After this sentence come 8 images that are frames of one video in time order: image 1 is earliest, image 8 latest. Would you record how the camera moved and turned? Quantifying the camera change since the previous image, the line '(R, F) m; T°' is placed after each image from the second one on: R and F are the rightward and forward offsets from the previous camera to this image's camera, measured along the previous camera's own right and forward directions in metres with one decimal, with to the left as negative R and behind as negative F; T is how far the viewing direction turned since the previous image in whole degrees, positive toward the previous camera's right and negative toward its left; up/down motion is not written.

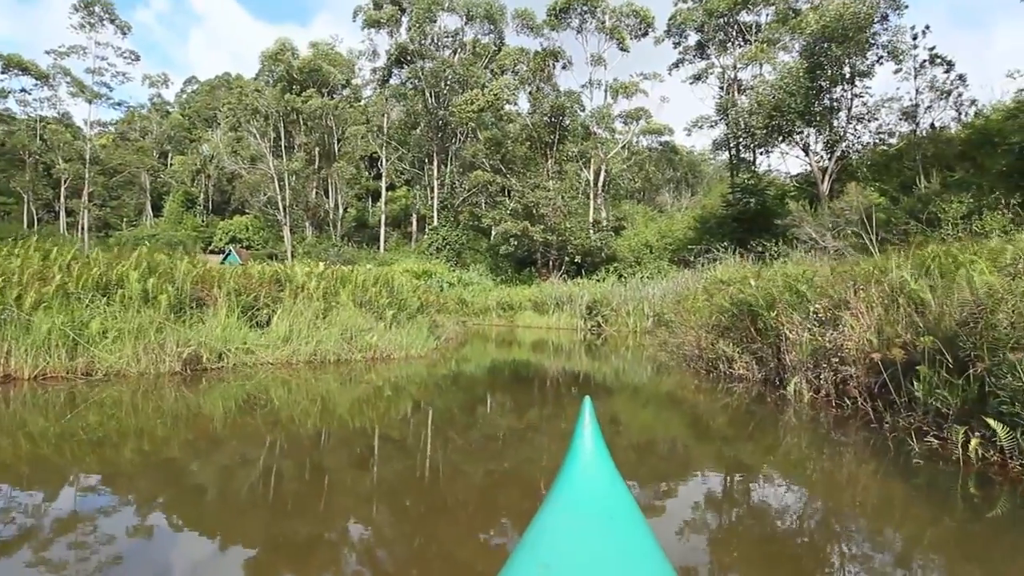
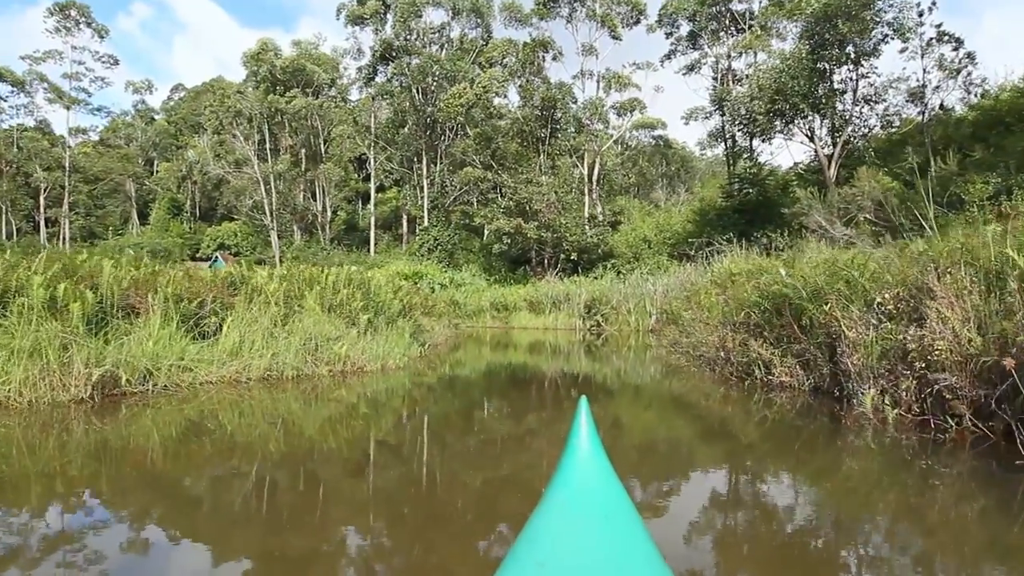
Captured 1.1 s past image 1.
(0.0, +0.5) m; 0°
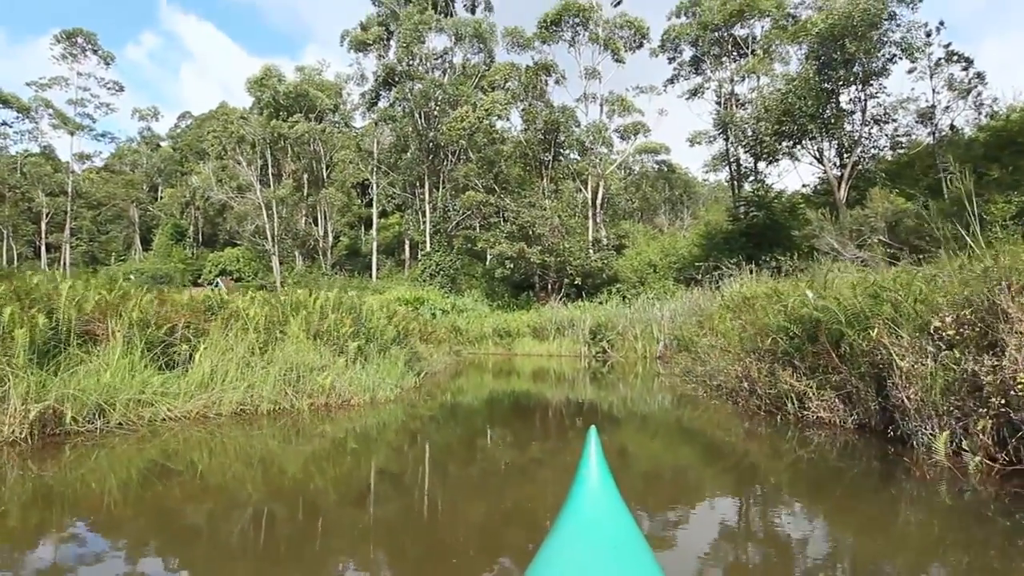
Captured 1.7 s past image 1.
(0.0, +0.3) m; 0°
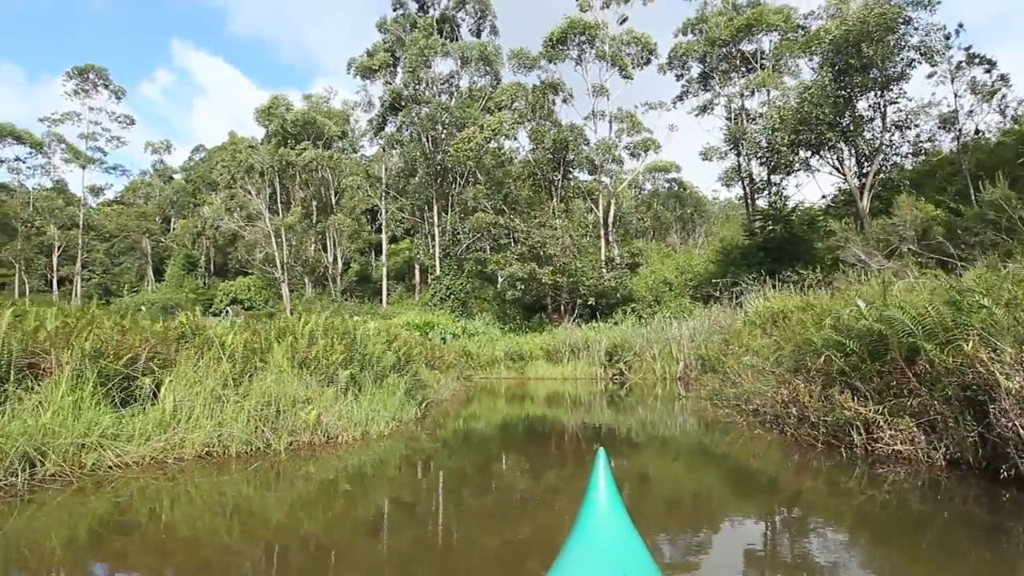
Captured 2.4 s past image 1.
(0.0, +0.4) m; -1°
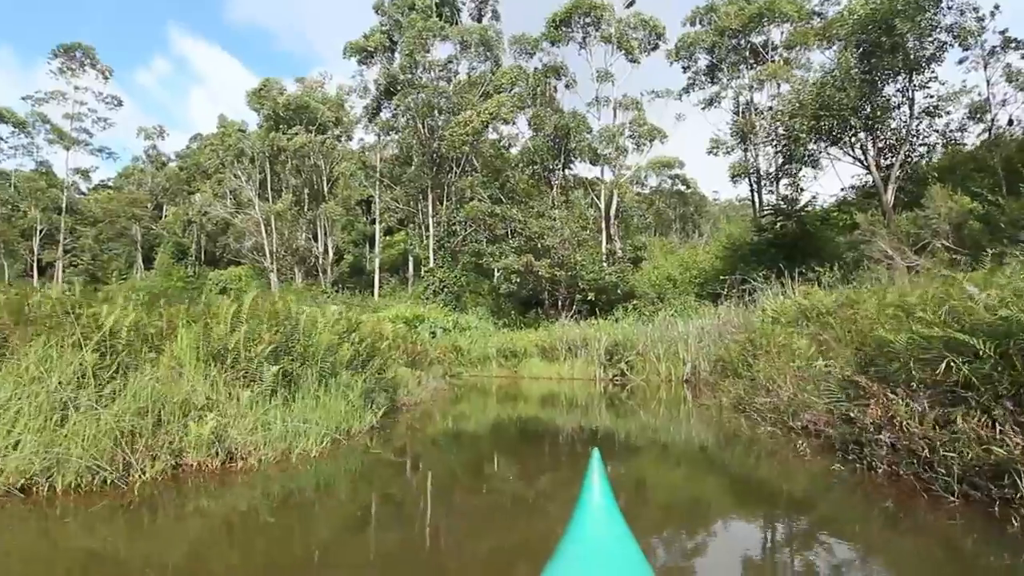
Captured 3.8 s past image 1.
(+0.1, +0.7) m; 0°
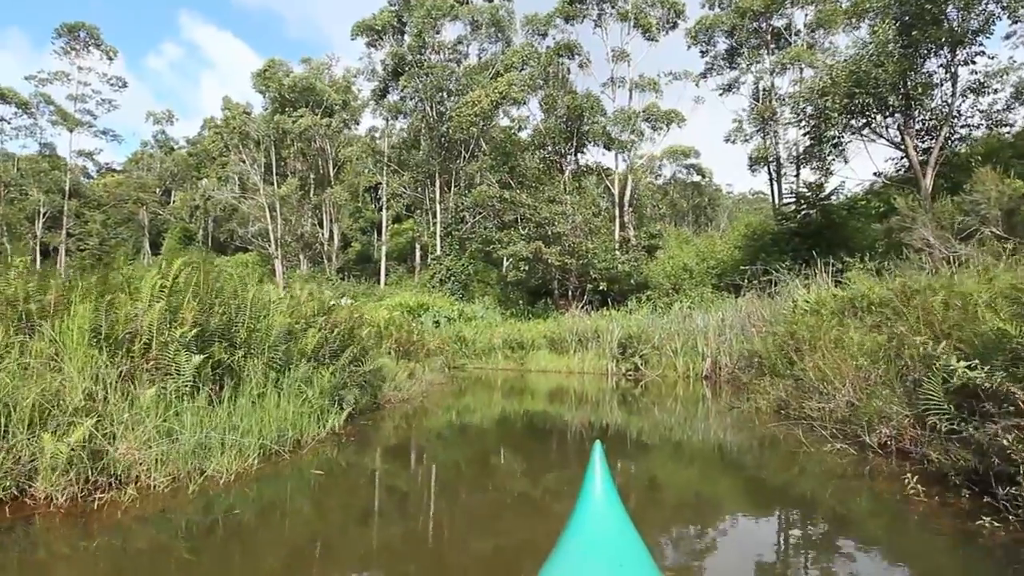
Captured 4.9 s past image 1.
(0.0, +0.6) m; -1°
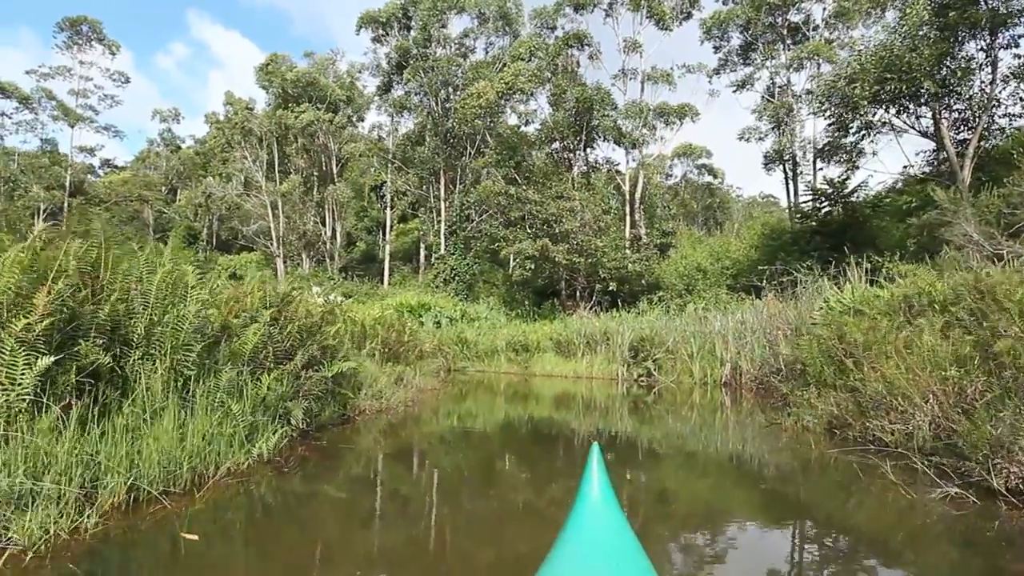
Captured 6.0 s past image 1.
(0.0, +0.5) m; -1°
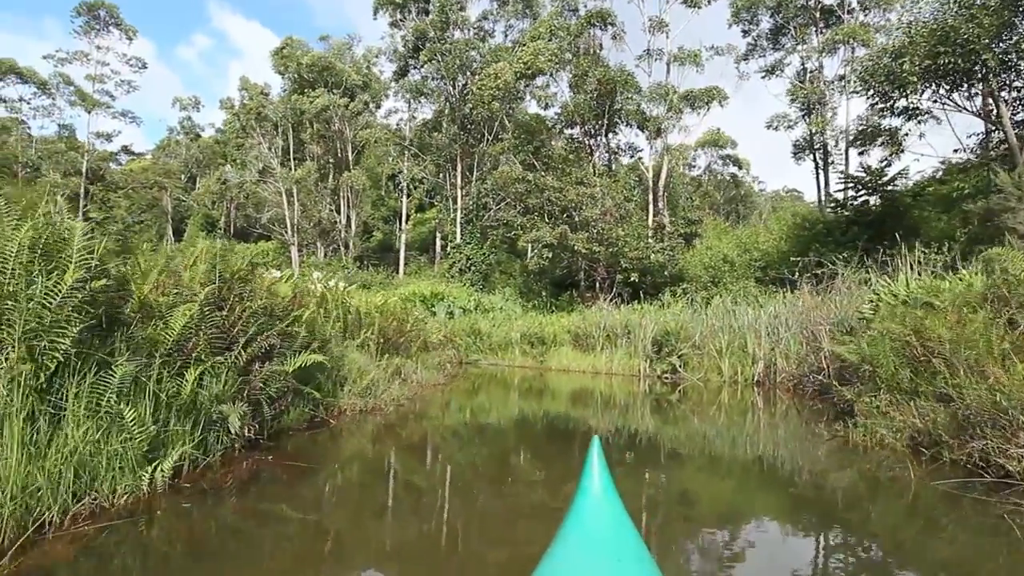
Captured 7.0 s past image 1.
(0.0, +0.5) m; -2°
